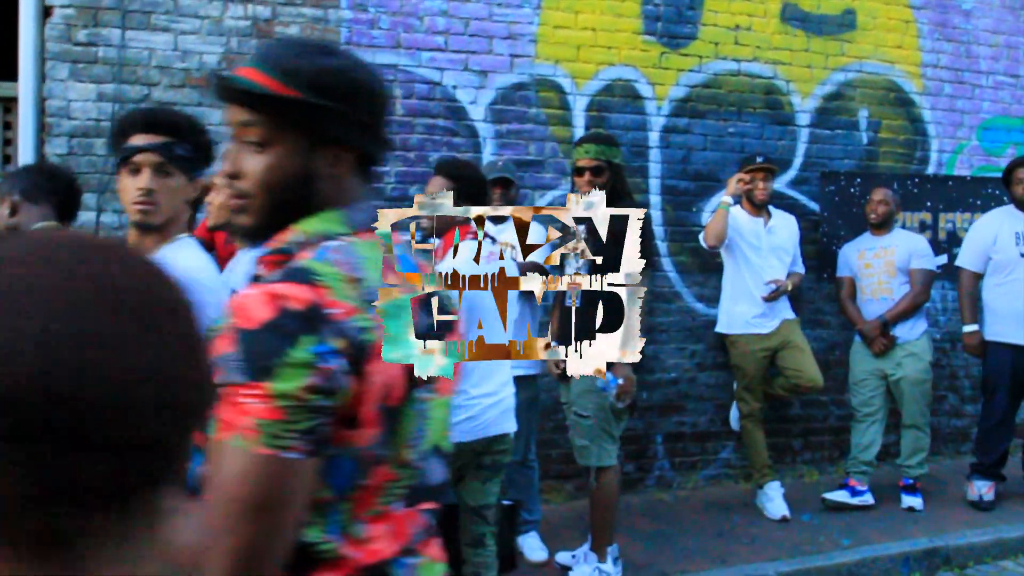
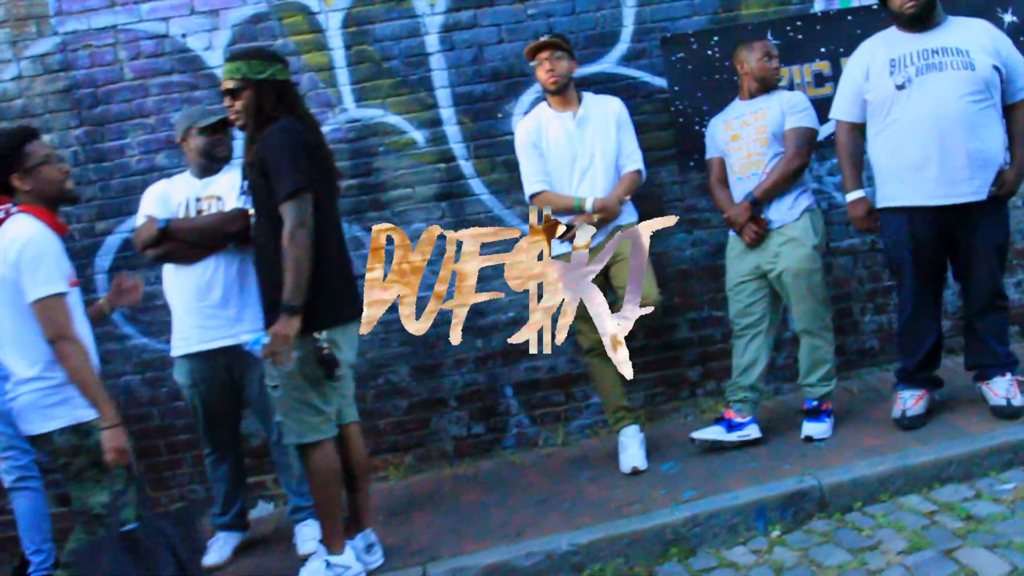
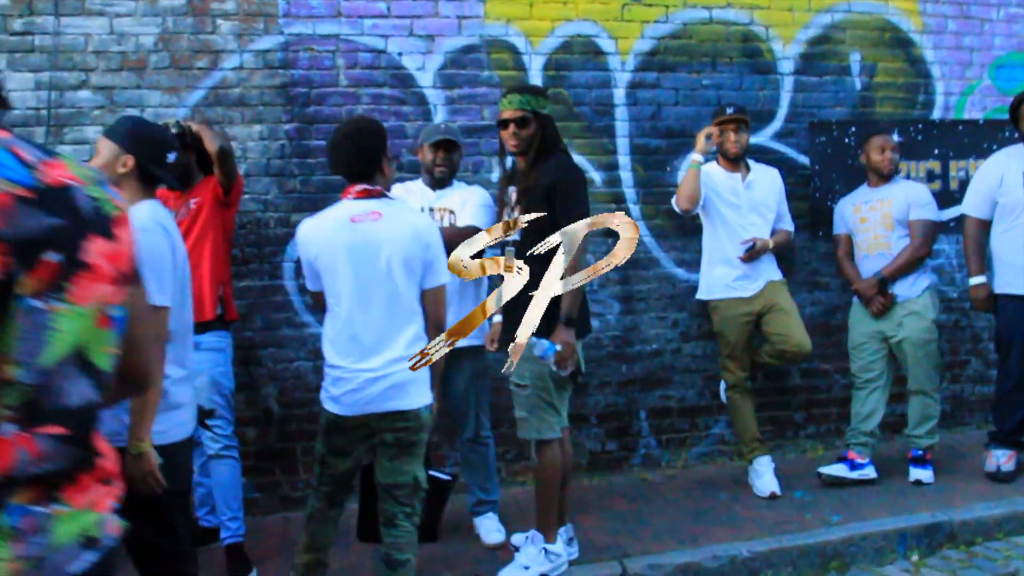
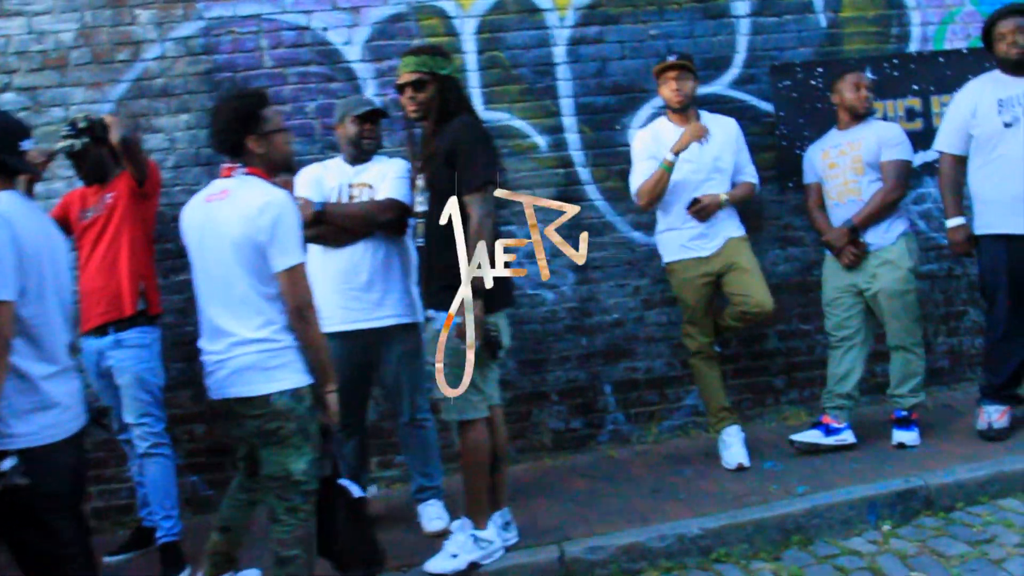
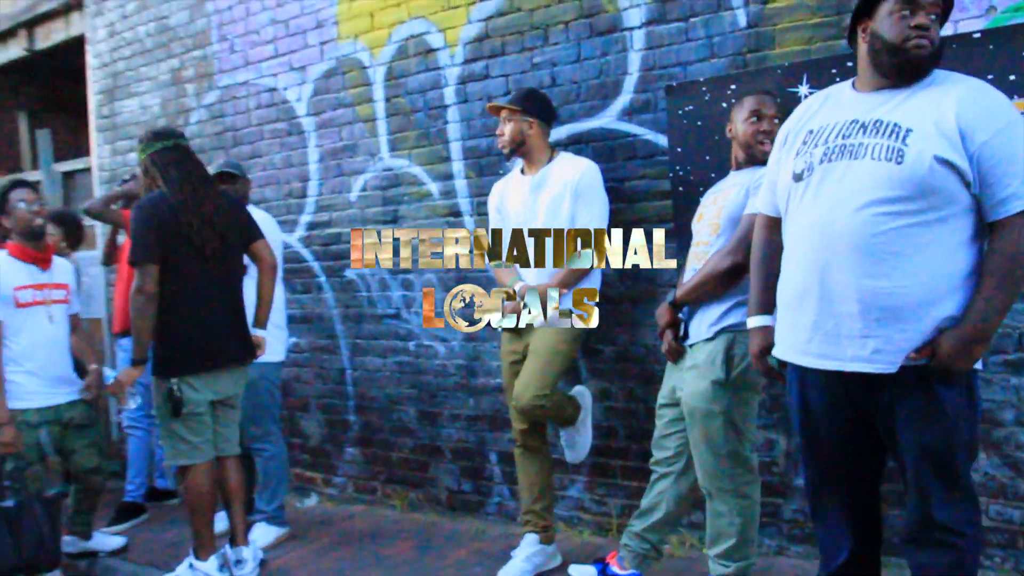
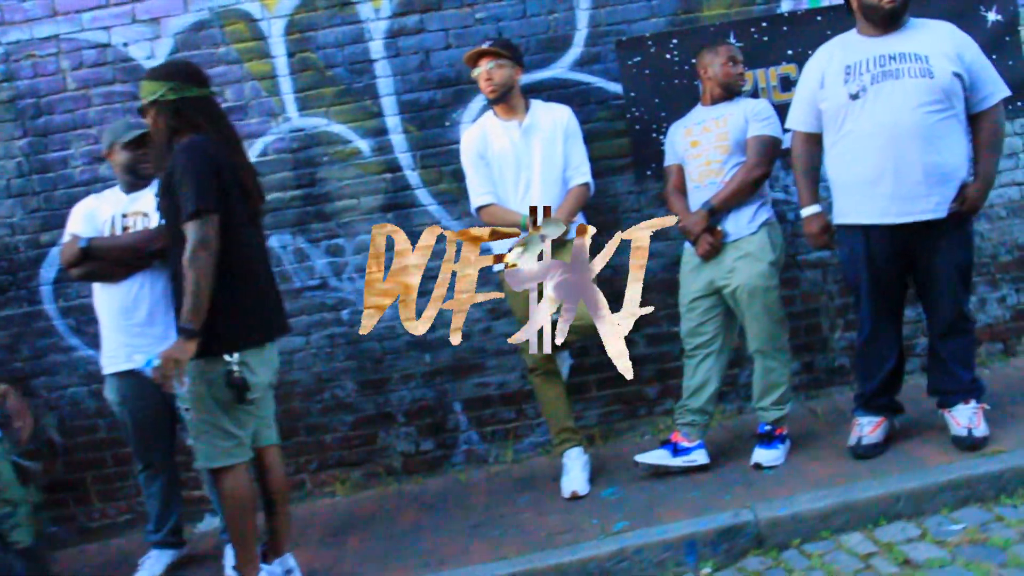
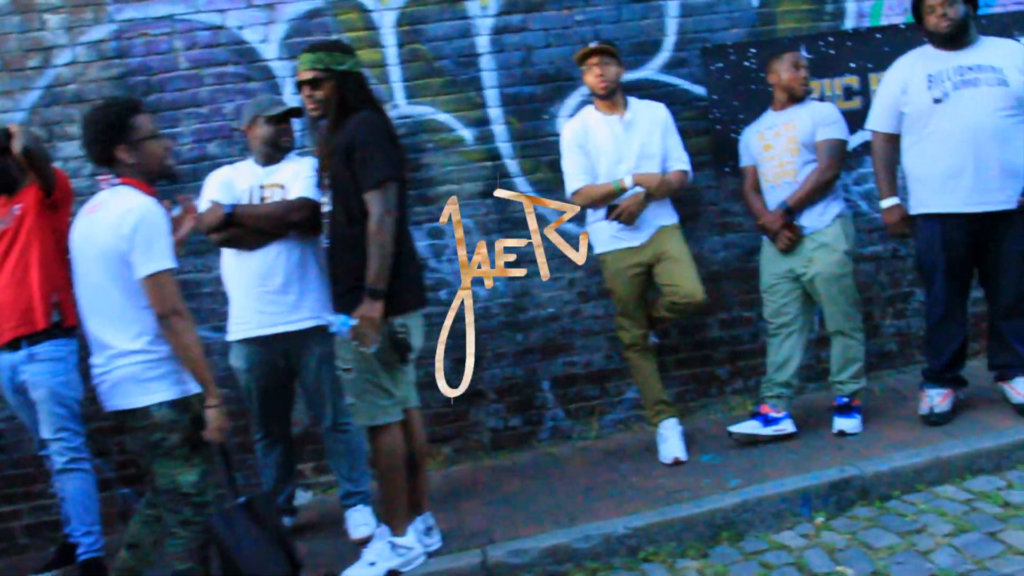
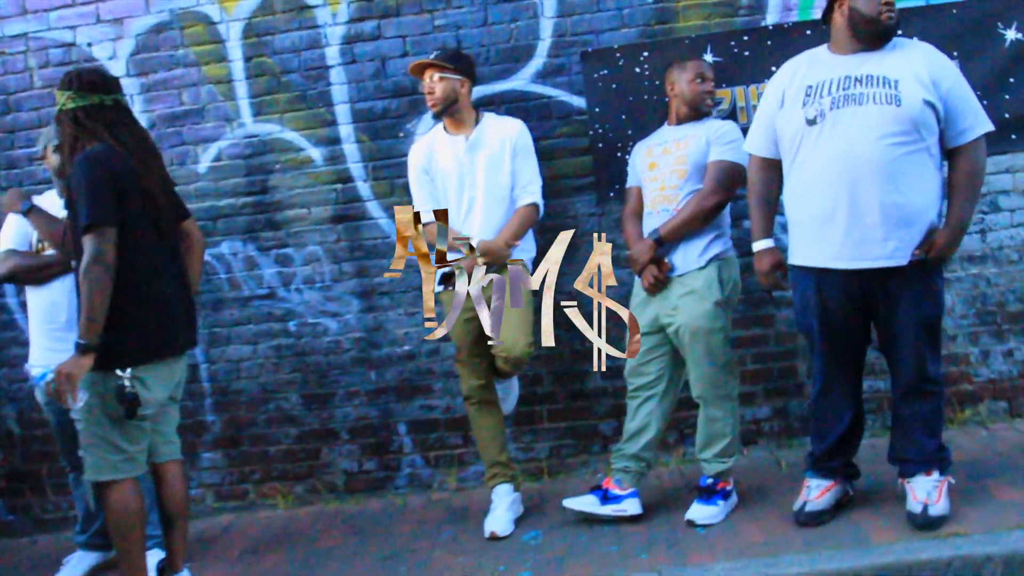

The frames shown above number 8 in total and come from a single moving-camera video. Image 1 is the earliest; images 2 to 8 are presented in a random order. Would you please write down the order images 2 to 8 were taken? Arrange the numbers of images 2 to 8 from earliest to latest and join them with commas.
3, 4, 7, 2, 6, 8, 5
